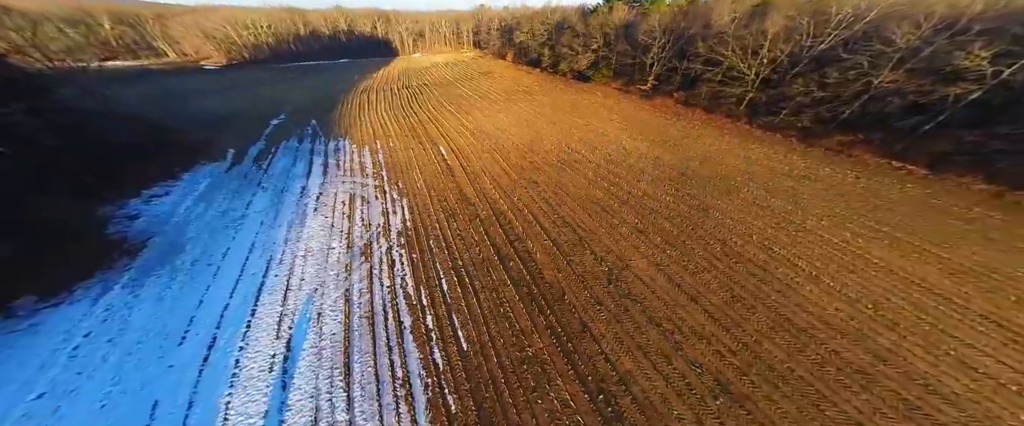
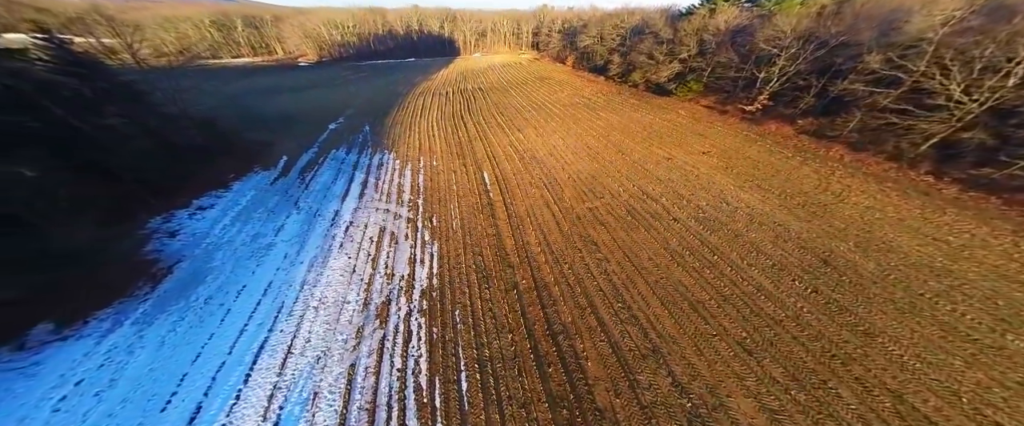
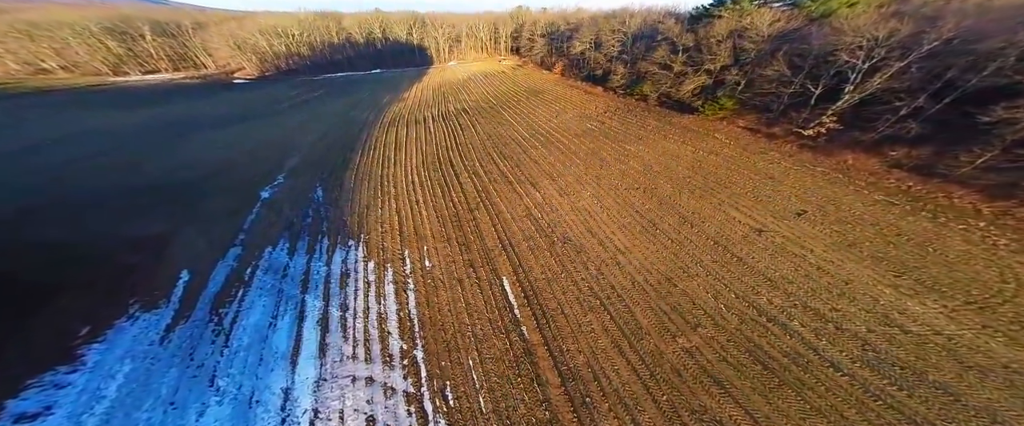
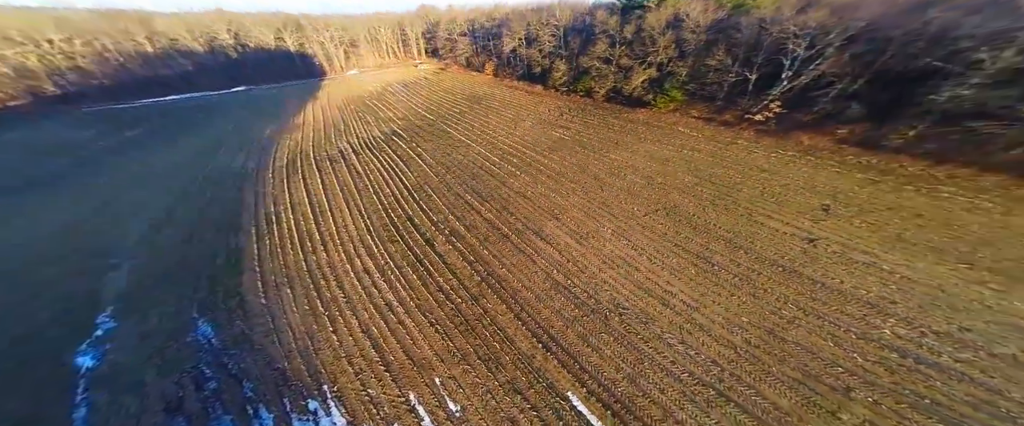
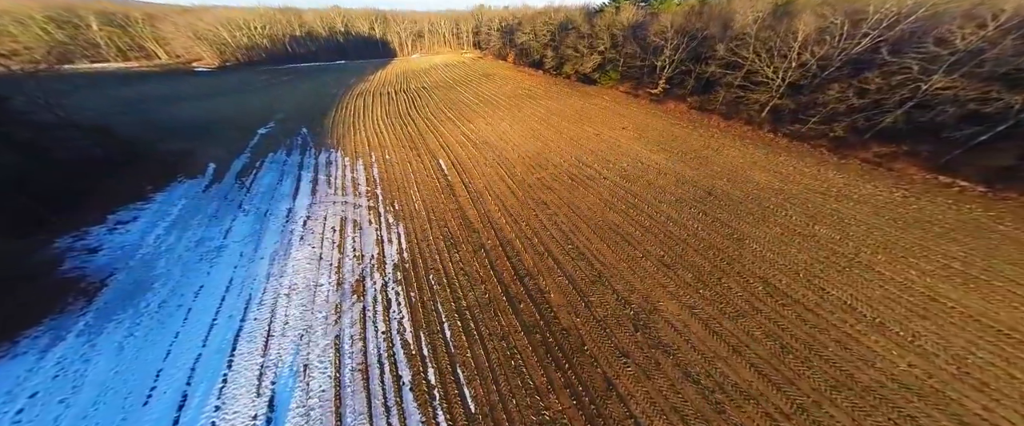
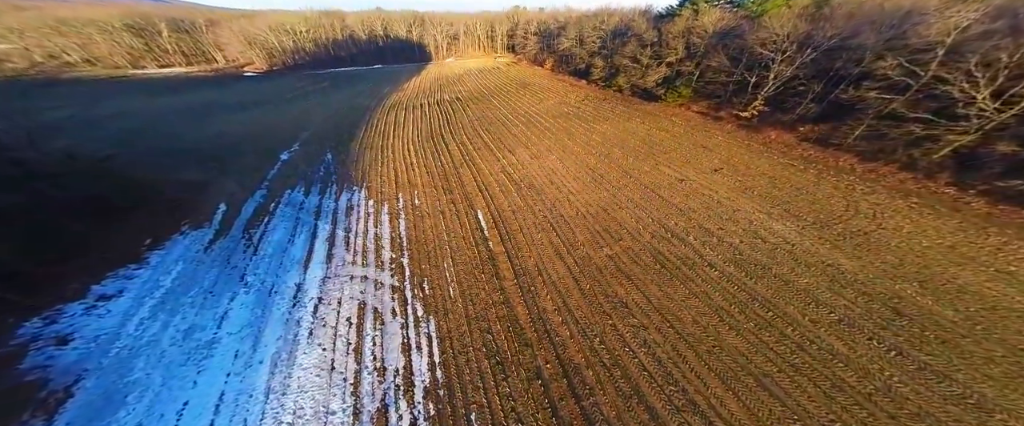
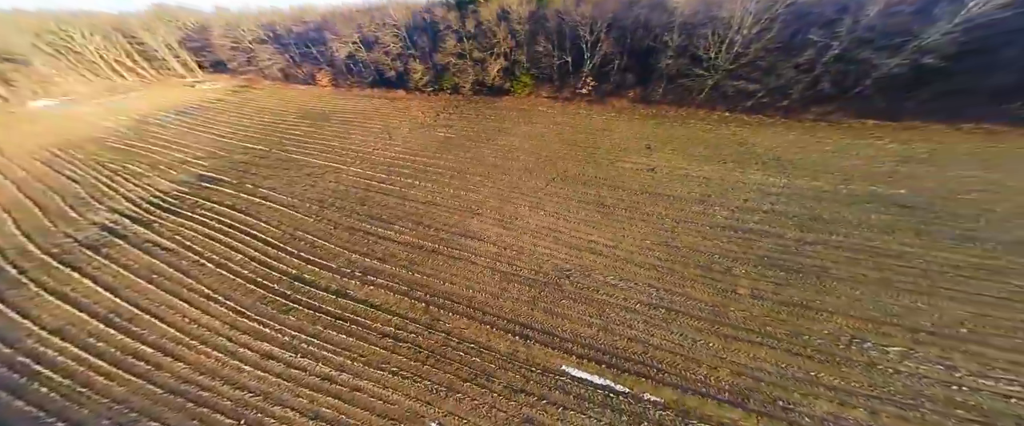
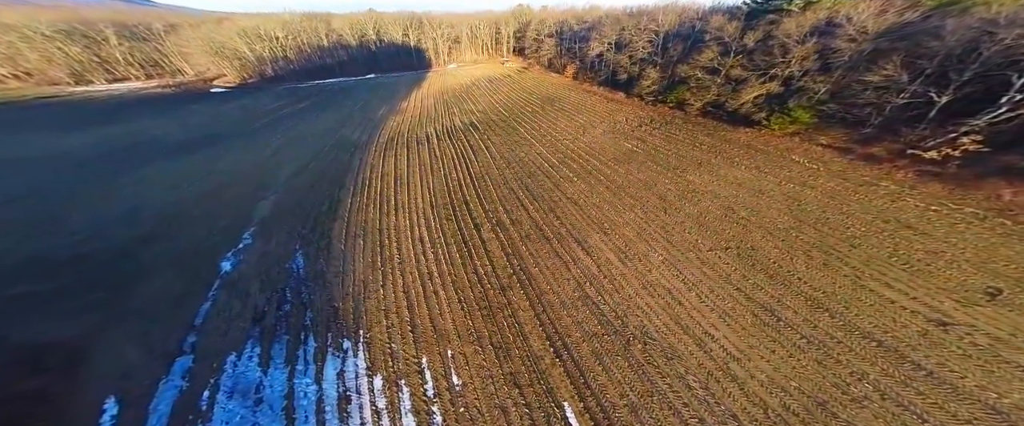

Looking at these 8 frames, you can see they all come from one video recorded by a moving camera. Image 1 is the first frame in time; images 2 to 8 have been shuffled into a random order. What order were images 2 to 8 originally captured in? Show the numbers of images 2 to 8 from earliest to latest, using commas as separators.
5, 2, 6, 3, 8, 4, 7
